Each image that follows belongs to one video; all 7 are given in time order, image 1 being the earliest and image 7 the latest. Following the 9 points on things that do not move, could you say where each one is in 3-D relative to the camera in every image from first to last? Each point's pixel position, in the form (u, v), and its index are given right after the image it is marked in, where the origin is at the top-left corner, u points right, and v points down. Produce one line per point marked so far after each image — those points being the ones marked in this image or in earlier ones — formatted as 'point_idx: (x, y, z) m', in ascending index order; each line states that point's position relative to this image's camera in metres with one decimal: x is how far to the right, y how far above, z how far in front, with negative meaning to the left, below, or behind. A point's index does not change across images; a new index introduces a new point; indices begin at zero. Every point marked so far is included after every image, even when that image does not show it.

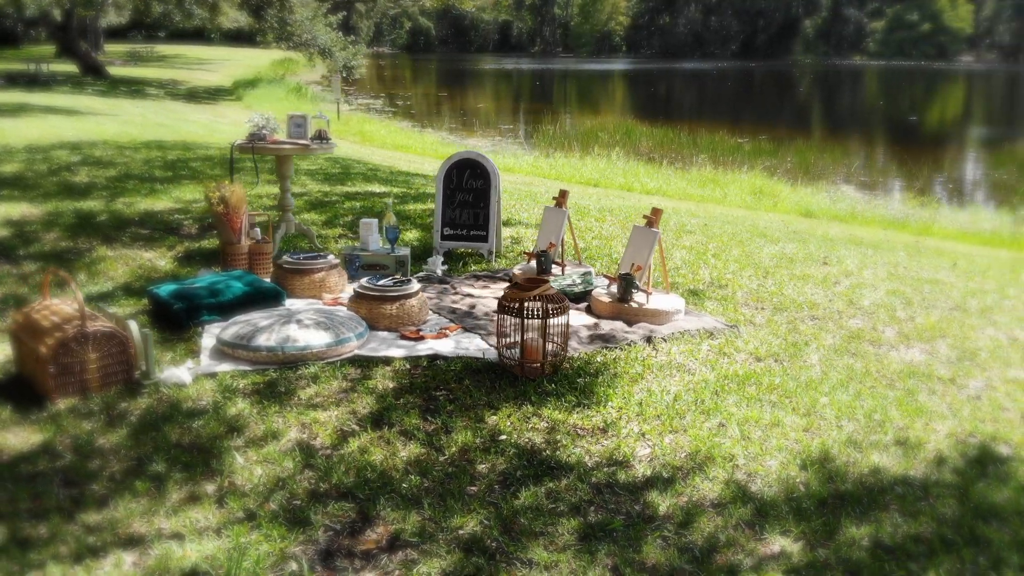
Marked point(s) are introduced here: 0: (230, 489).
0: (-1.3, -1.0, +4.4) m
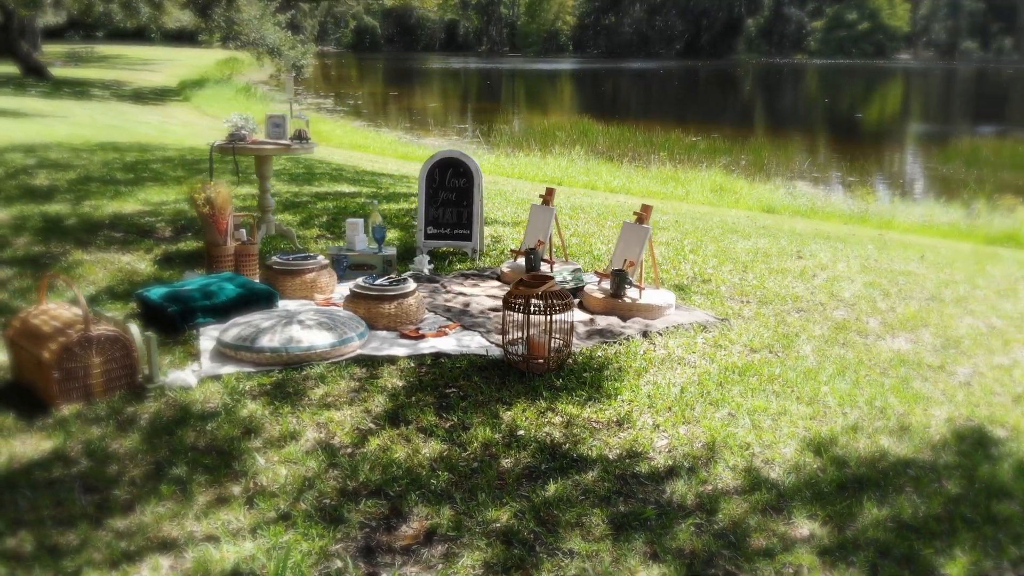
0: (-1.2, -1.0, +4.3) m
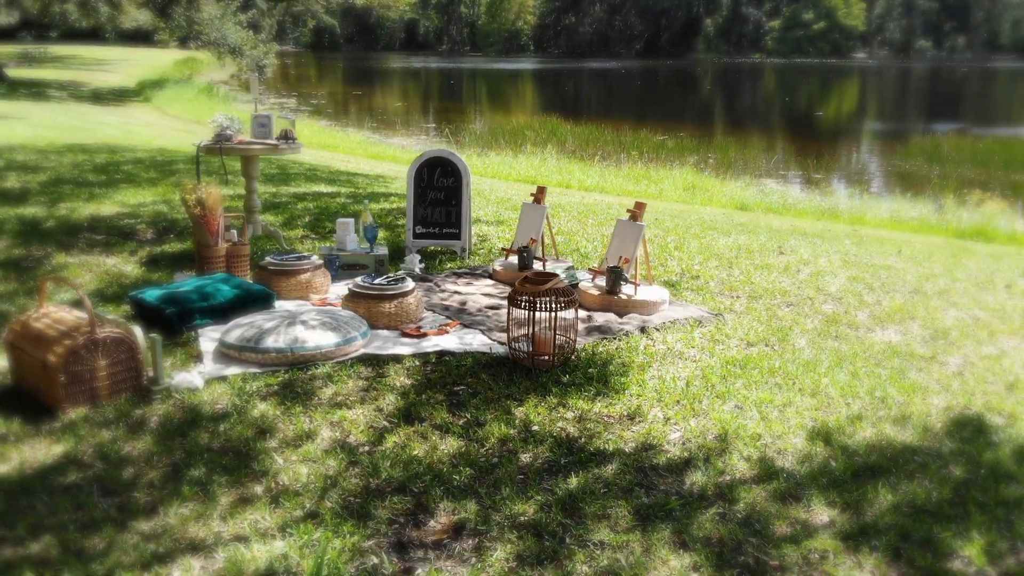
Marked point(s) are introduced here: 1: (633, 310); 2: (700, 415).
0: (-1.1, -1.0, +4.3) m
1: (+1.0, -0.2, +7.2) m
2: (+1.1, -0.7, +5.1) m
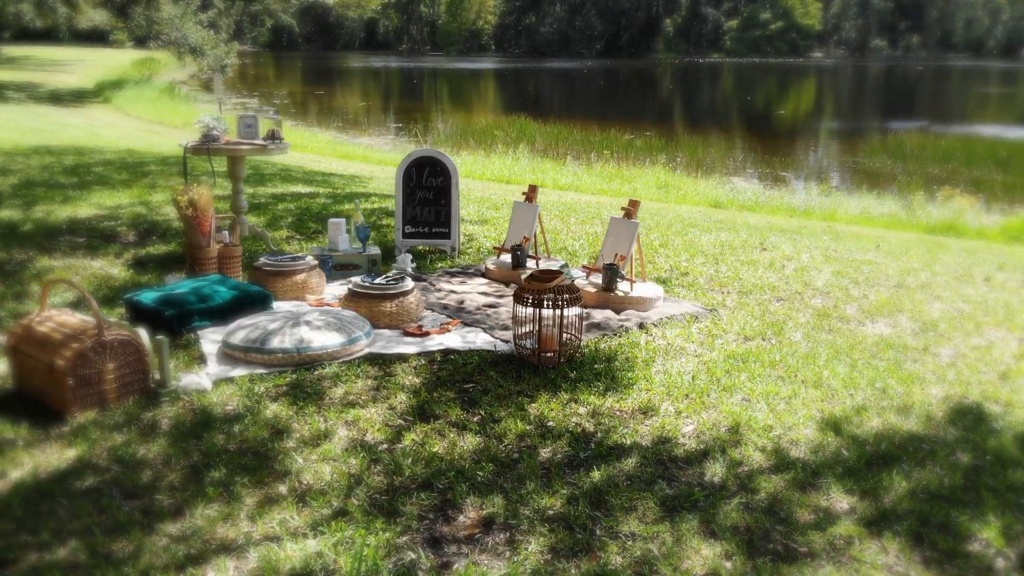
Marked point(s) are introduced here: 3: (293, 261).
0: (-1.0, -1.0, +4.3) m
1: (+0.9, -0.1, +7.3) m
2: (+1.1, -0.7, +5.2) m
3: (-1.8, +0.2, +7.6) m
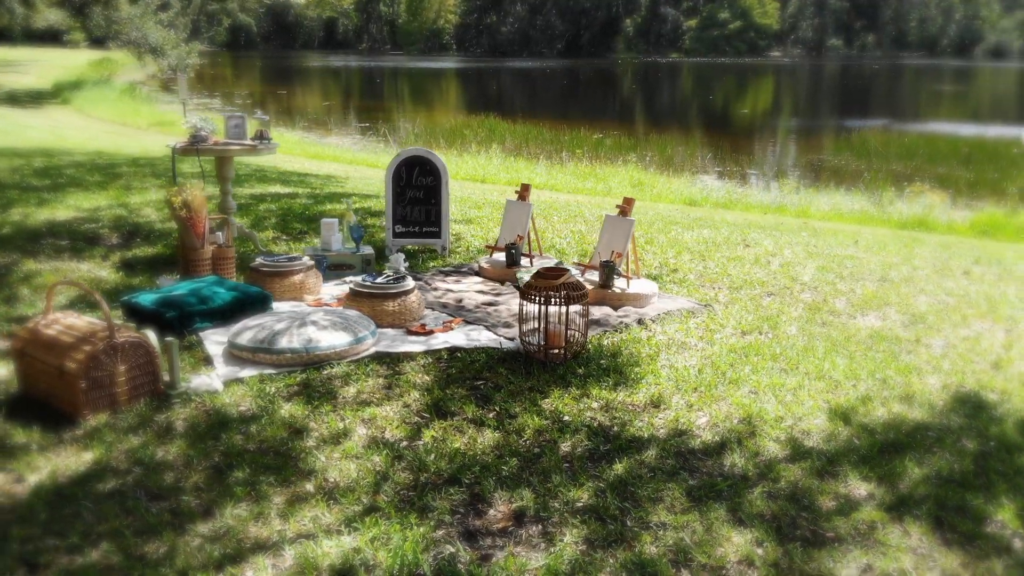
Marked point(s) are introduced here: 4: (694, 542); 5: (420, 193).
0: (-0.9, -1.0, +4.4) m
1: (+0.9, -0.1, +7.4) m
2: (+1.2, -0.7, +5.3) m
3: (-1.8, +0.2, +7.6) m
4: (+0.8, -1.1, +3.8) m
5: (-0.9, +1.0, +9.4) m
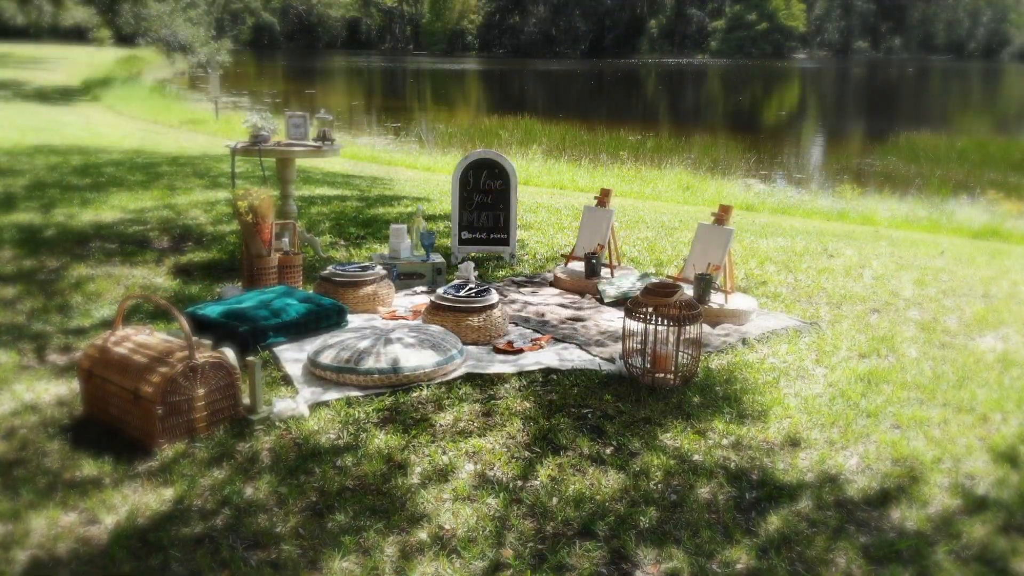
0: (-0.3, -1.0, +3.8) m
1: (+1.6, -0.2, +6.8) m
2: (+1.8, -0.8, +4.8) m
3: (-1.2, +0.1, +7.1) m
4: (+1.3, -1.2, +3.3) m
5: (-0.2, +0.9, +8.8) m
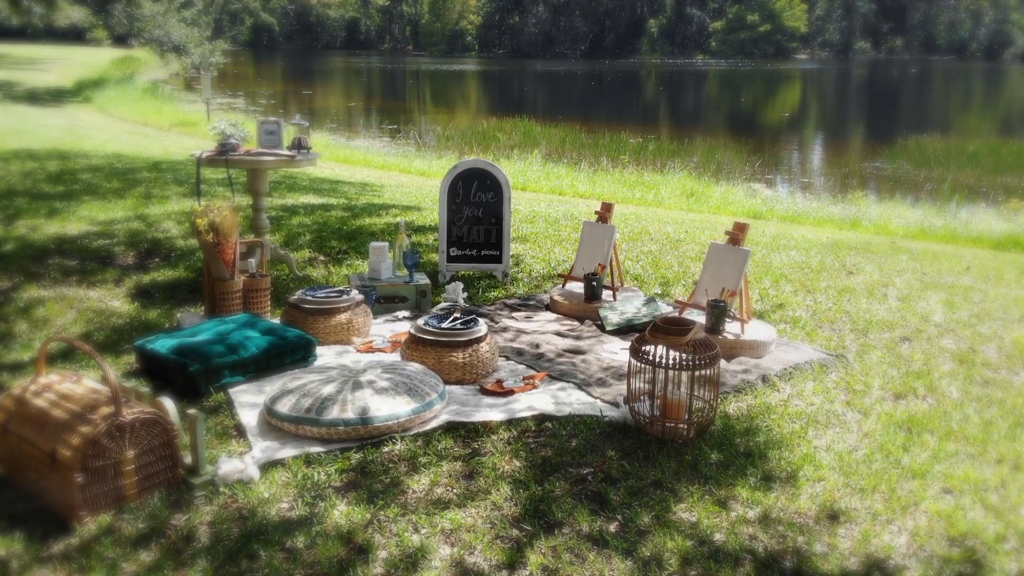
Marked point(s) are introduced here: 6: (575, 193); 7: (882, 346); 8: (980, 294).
0: (-0.3, -1.2, +3.1) m
1: (+1.5, -0.4, +6.1) m
2: (+1.8, -1.0, +4.1) m
3: (-1.2, -0.1, +6.3) m
4: (+1.3, -1.4, +2.5) m
5: (-0.3, +0.7, +8.1) m
6: (+1.0, +1.5, +14.8) m
7: (+2.7, -0.4, +6.5) m
8: (+4.3, -0.1, +8.3) m
